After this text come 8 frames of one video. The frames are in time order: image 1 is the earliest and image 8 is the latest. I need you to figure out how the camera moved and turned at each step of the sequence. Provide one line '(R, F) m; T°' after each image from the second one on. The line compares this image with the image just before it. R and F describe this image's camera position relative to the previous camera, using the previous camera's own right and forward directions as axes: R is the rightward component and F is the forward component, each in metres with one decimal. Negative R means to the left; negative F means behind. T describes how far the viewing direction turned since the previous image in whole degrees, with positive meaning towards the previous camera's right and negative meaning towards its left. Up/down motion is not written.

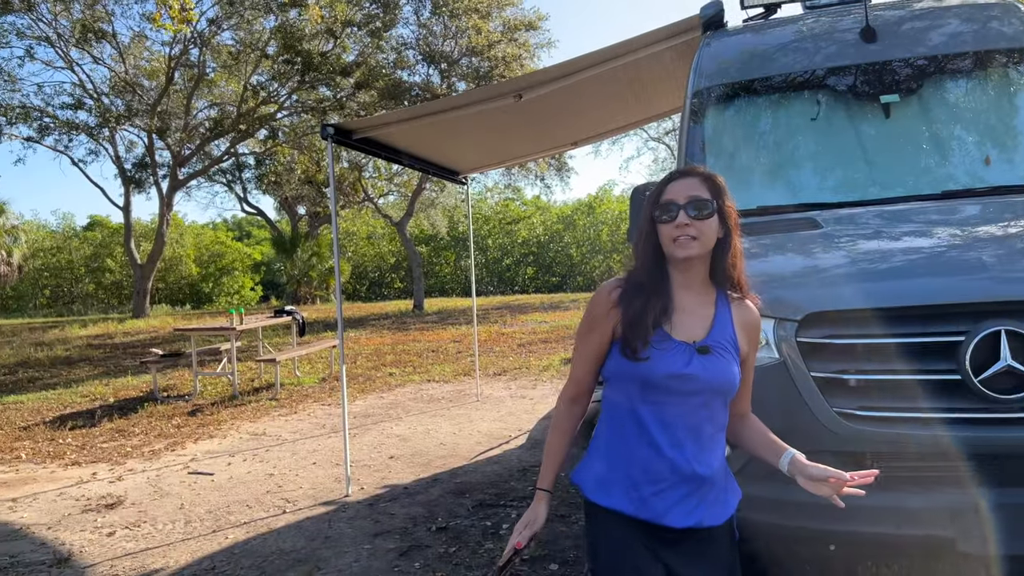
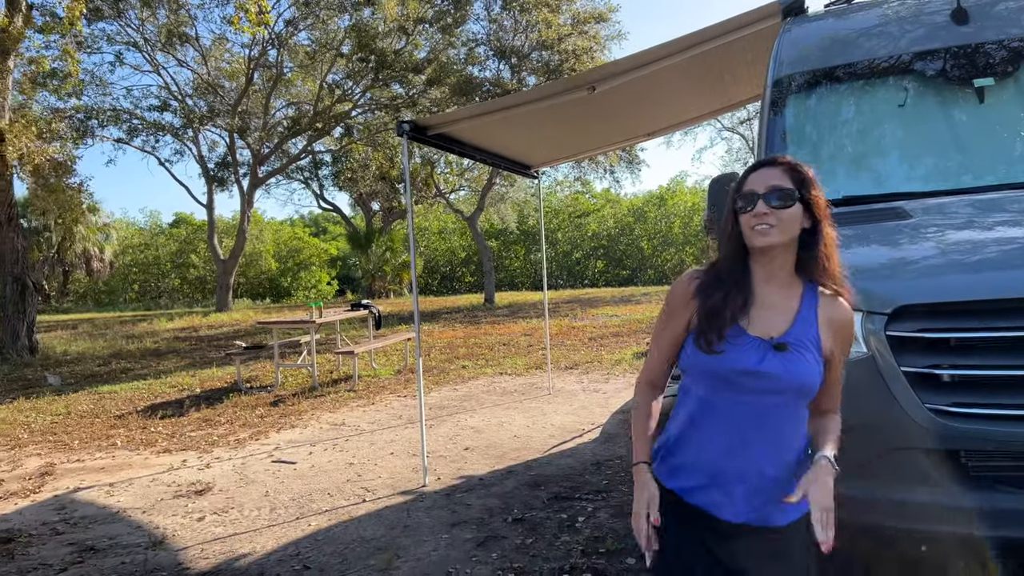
(0.0, 0.0) m; -5°
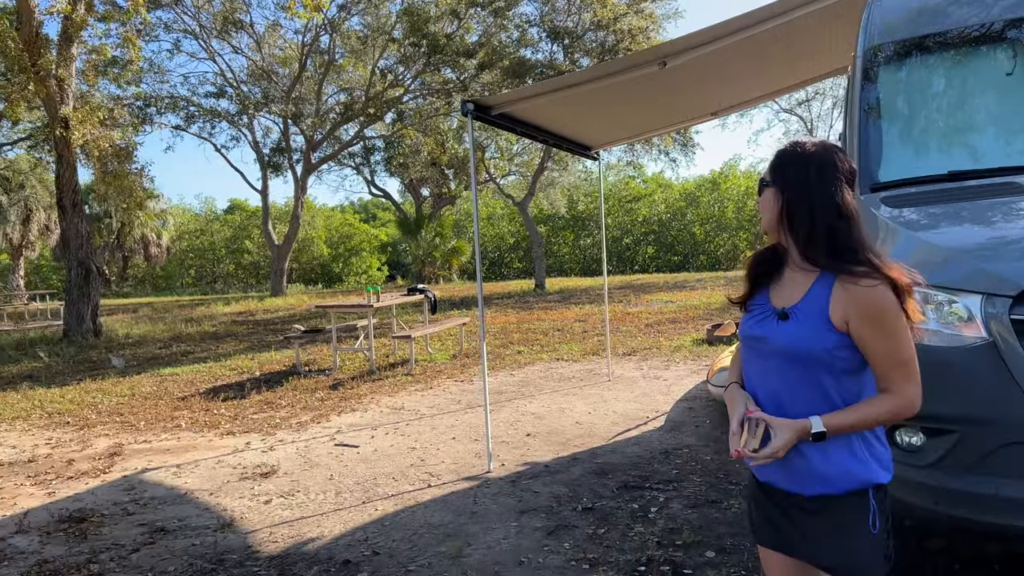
(-0.1, +0.1) m; -3°
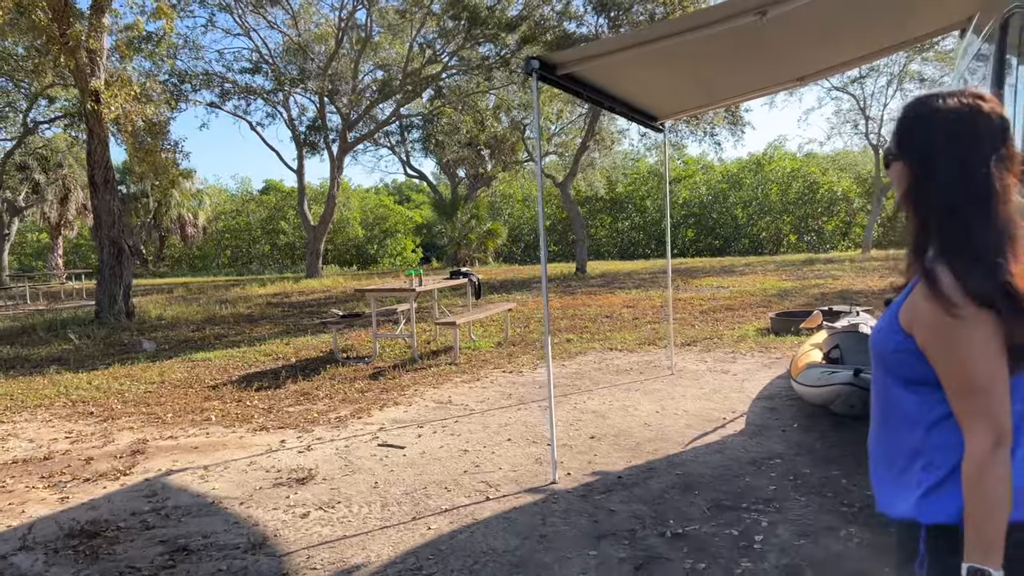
(-0.2, +0.6) m; -2°
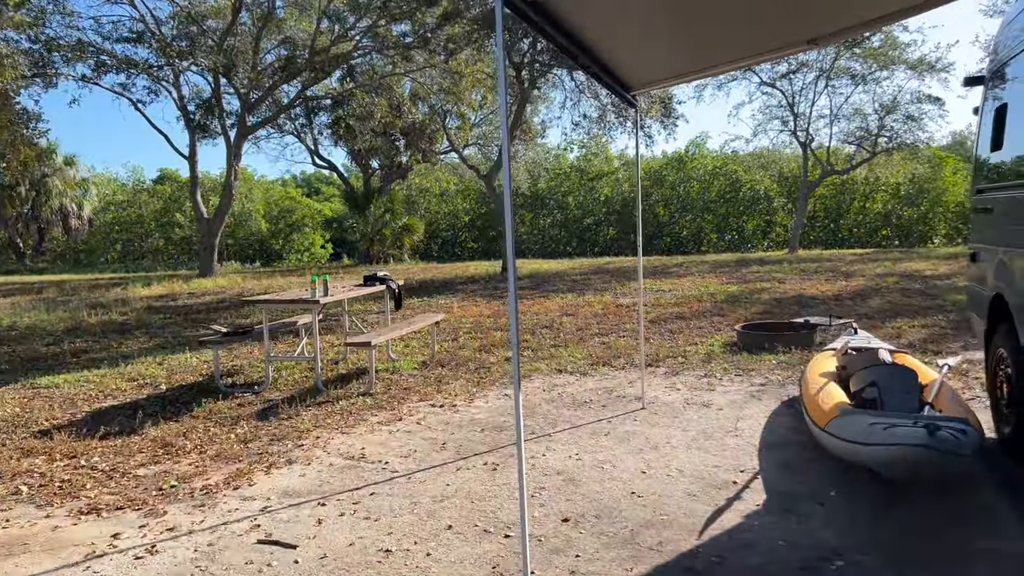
(-0.1, +1.4) m; +6°
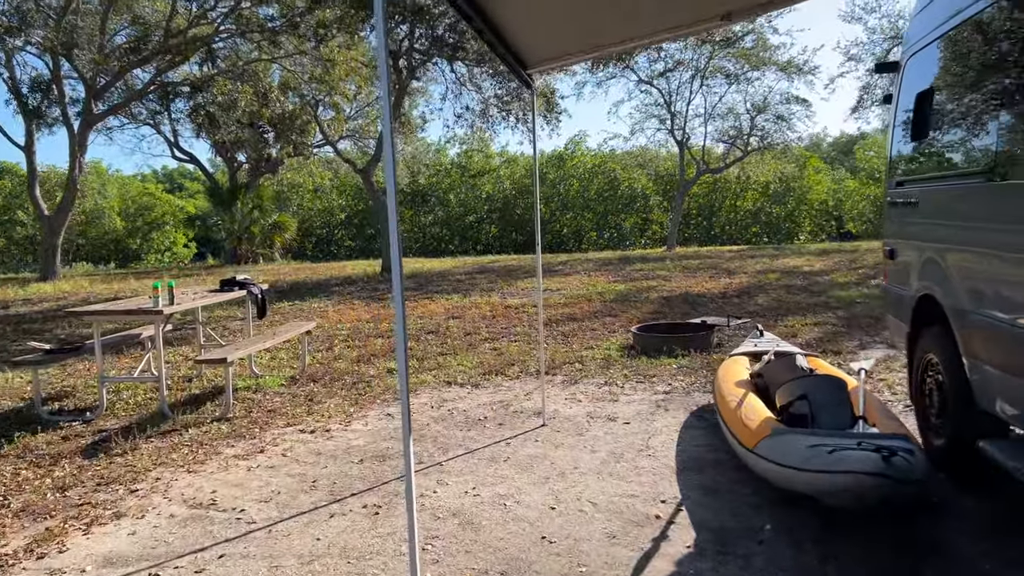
(0.0, +0.6) m; +8°
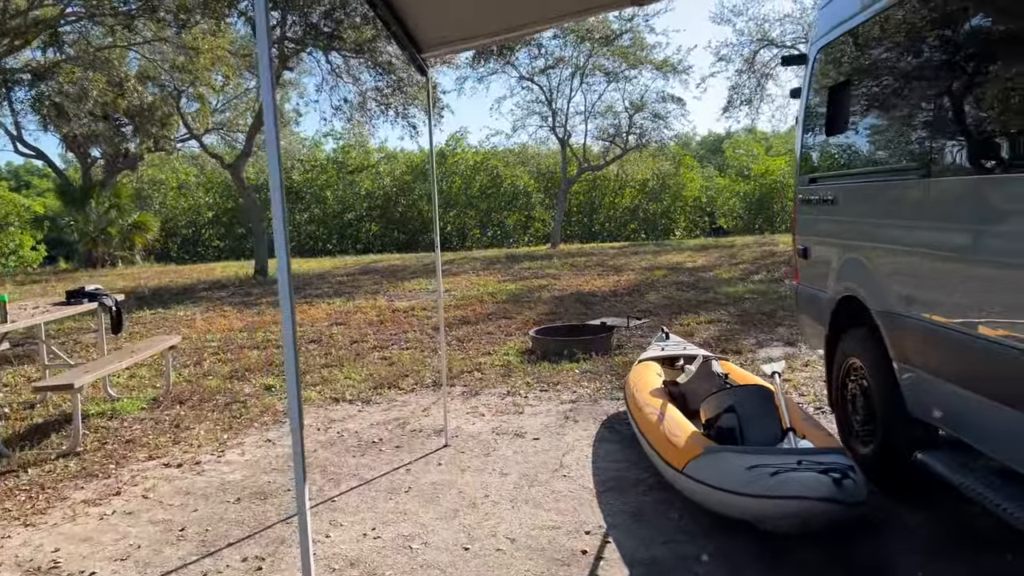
(-0.1, +0.4) m; +8°
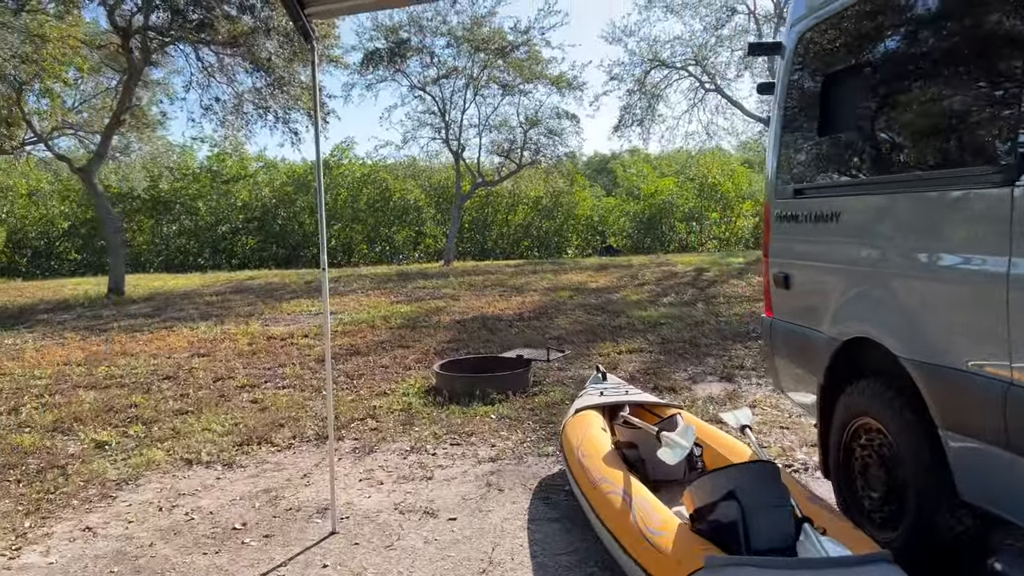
(-0.1, +1.0) m; +8°
